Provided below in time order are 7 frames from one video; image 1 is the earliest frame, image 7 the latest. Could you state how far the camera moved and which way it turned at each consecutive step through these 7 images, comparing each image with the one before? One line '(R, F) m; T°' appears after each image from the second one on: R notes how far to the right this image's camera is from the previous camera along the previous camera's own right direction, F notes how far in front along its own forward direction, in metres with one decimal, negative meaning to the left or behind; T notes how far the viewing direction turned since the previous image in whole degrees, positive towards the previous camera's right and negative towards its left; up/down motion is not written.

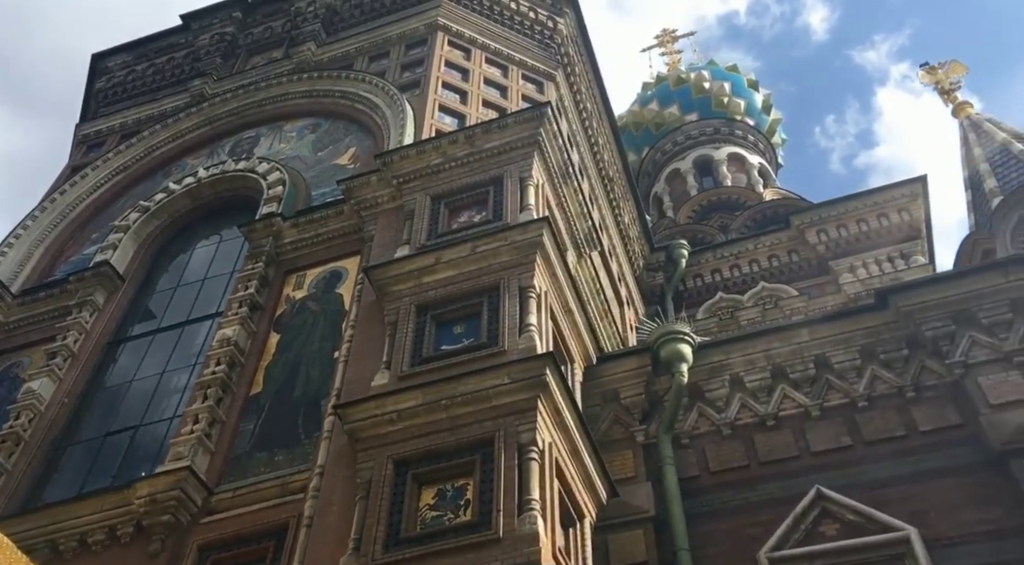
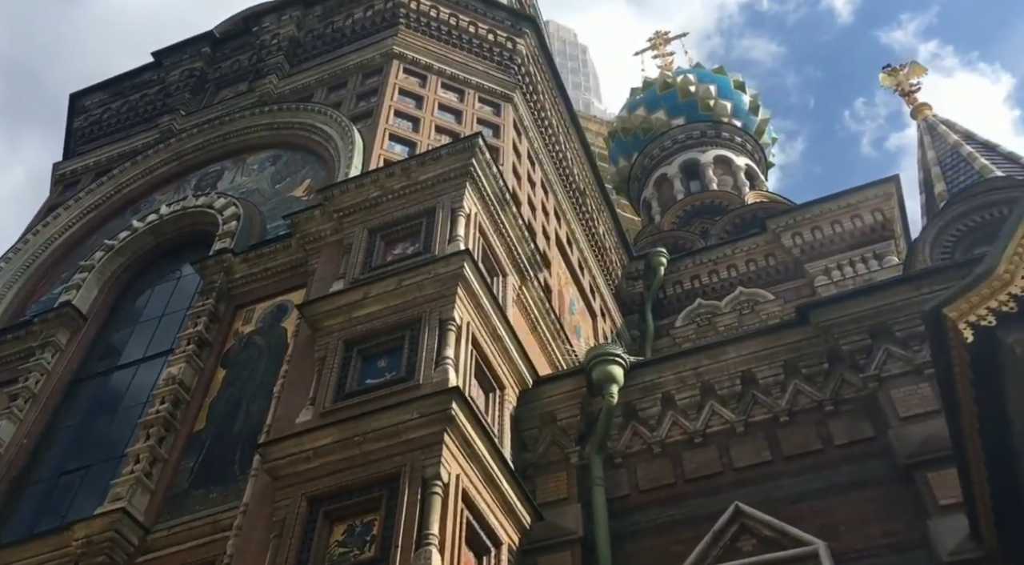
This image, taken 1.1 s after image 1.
(+0.8, -0.2) m; -2°
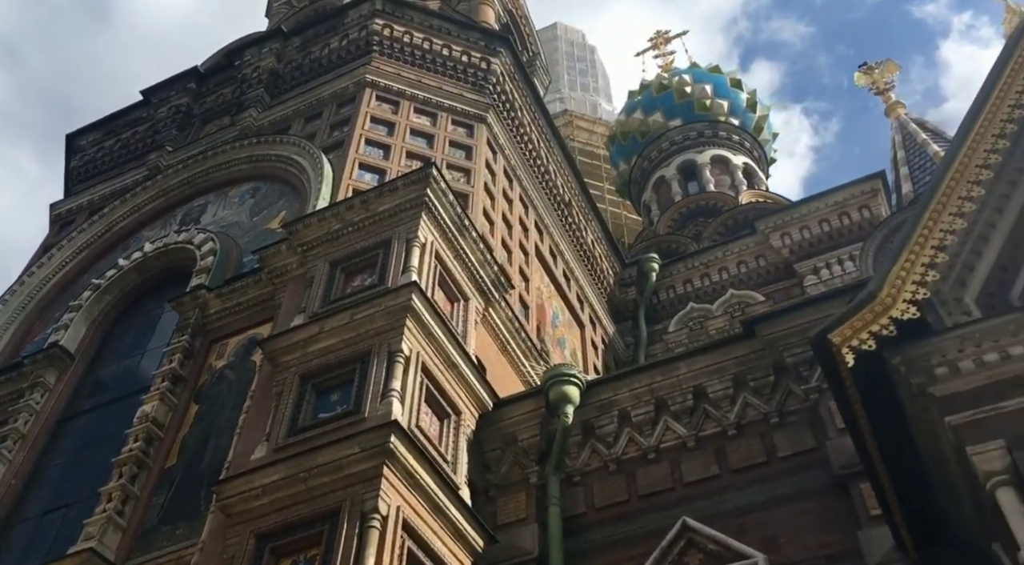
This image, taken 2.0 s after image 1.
(+0.7, -0.2) m; -2°
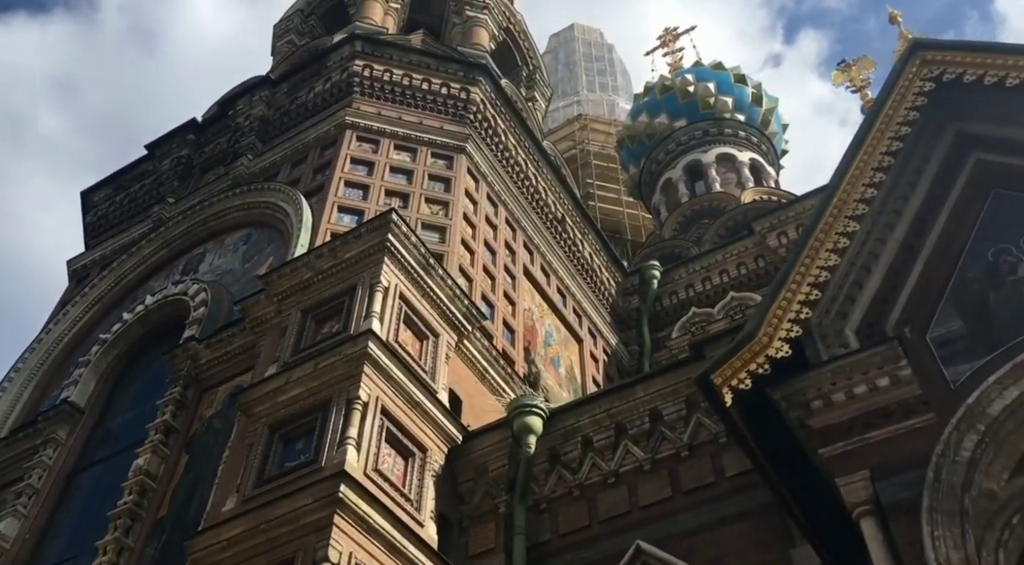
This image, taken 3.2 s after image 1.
(+0.9, -0.3) m; -3°
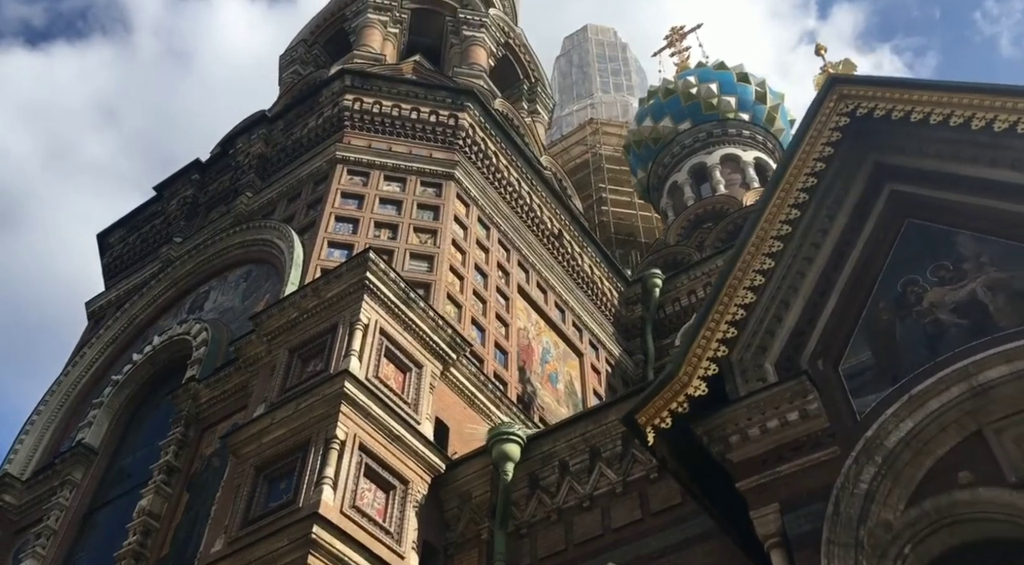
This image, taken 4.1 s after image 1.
(+0.6, -0.3) m; -2°
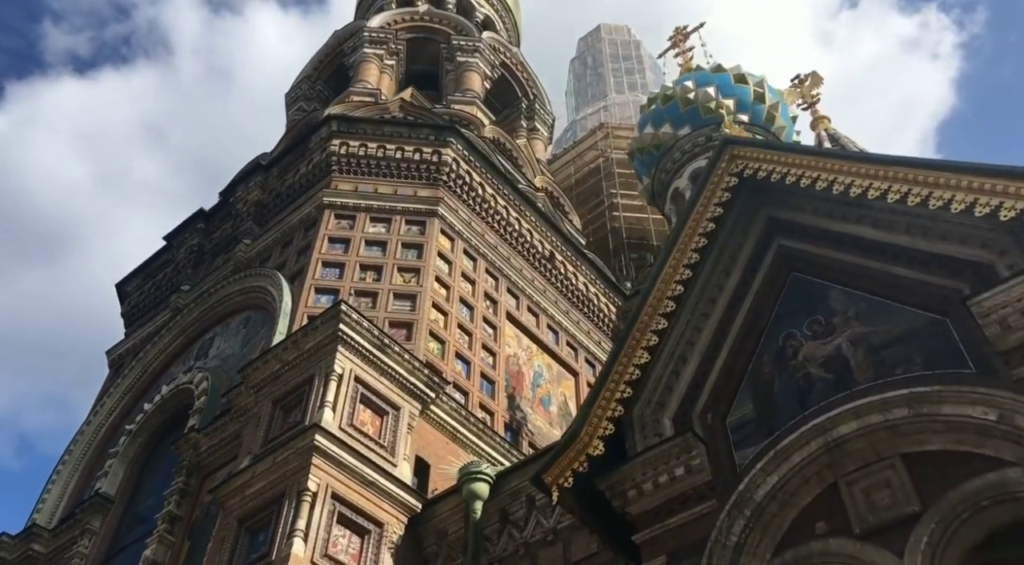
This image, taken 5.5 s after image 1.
(+0.9, -0.5) m; -3°
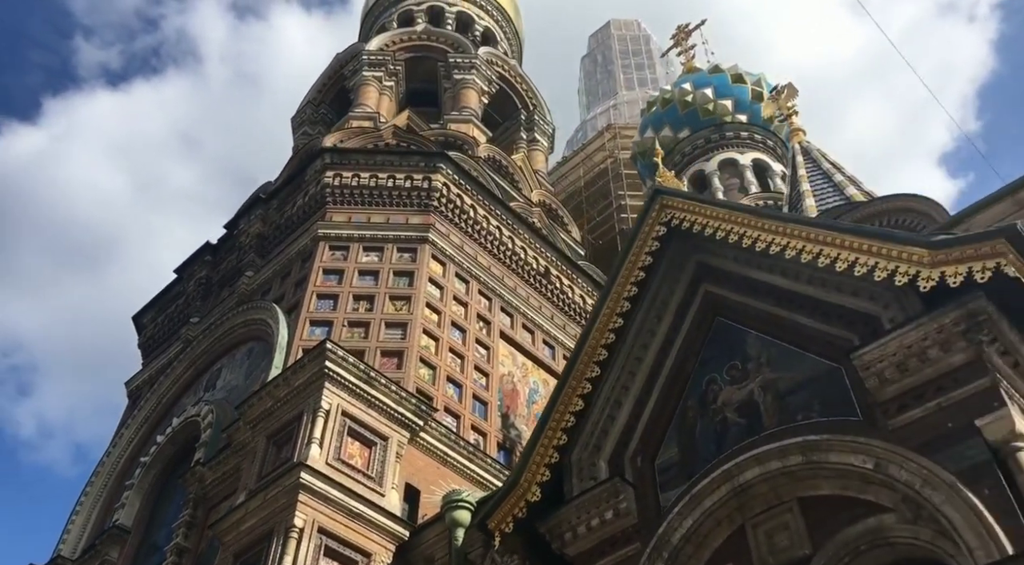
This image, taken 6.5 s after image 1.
(+0.6, -0.4) m; -2°
